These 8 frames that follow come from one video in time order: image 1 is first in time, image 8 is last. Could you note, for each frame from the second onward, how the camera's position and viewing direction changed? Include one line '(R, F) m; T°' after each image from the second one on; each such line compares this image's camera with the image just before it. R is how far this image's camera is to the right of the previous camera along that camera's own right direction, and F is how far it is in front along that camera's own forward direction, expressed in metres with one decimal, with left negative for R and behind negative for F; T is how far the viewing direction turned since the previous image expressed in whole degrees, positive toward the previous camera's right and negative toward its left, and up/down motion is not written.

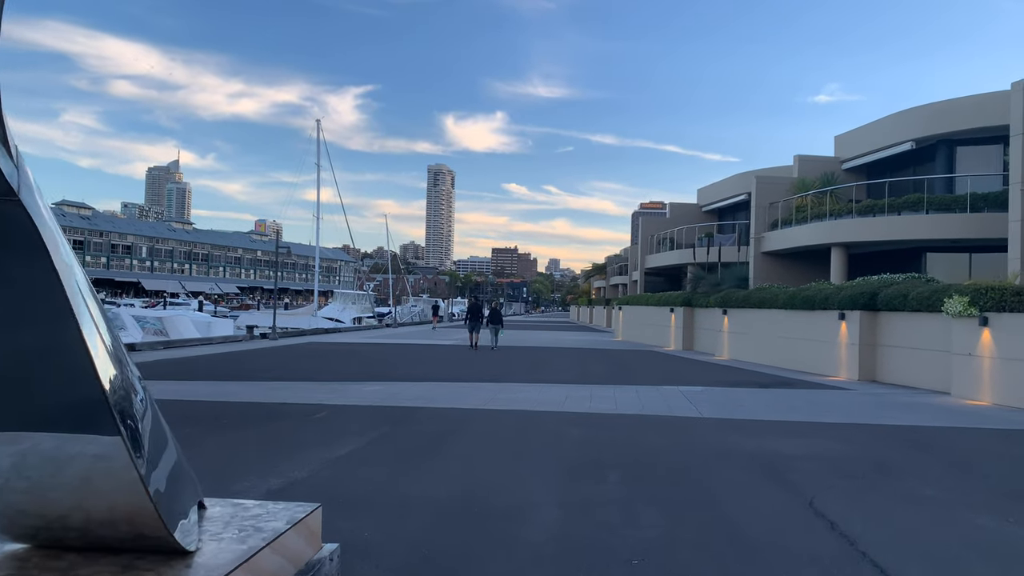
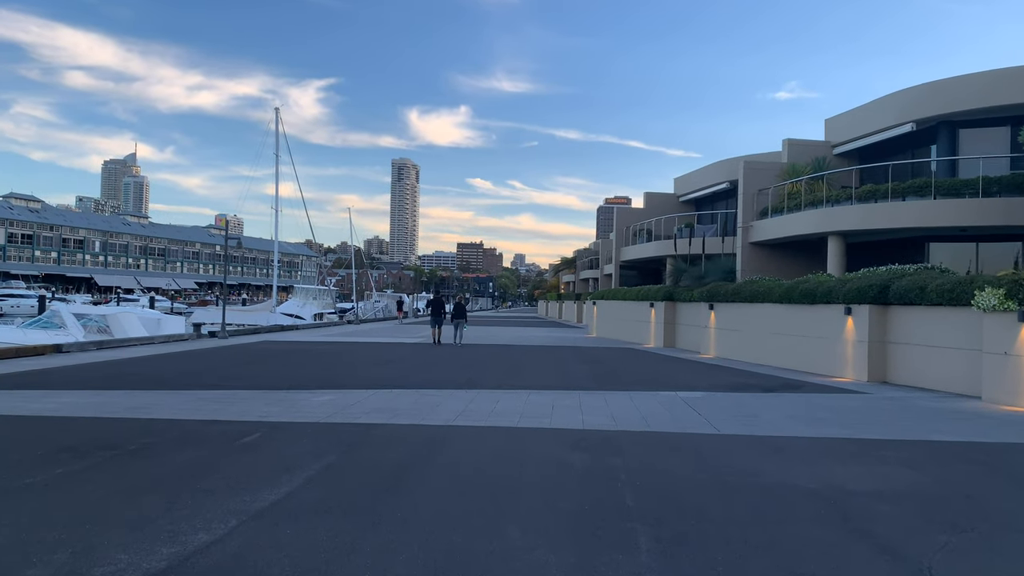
(-0.2, +2.1) m; +3°
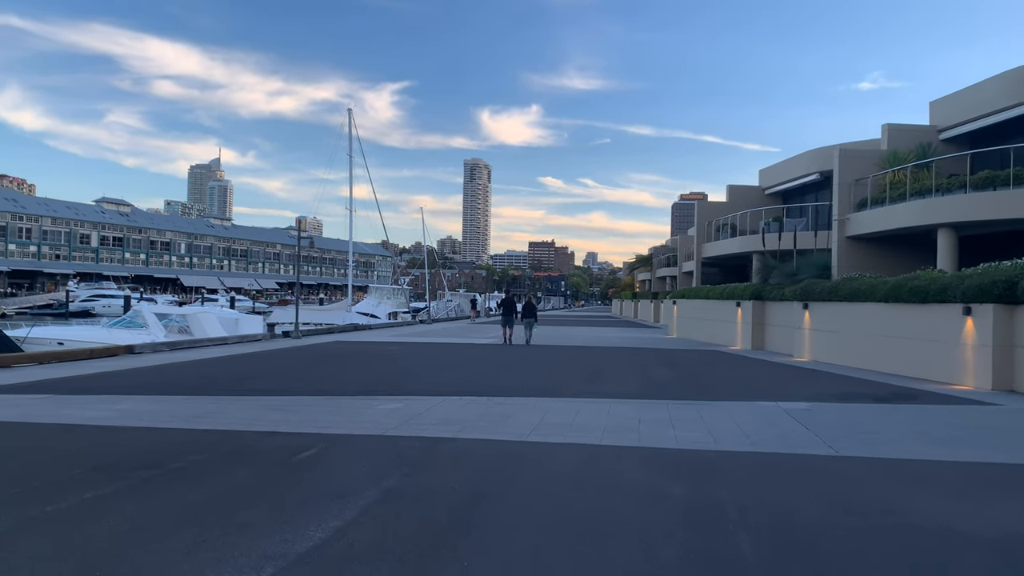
(-0.1, +1.1) m; -5°
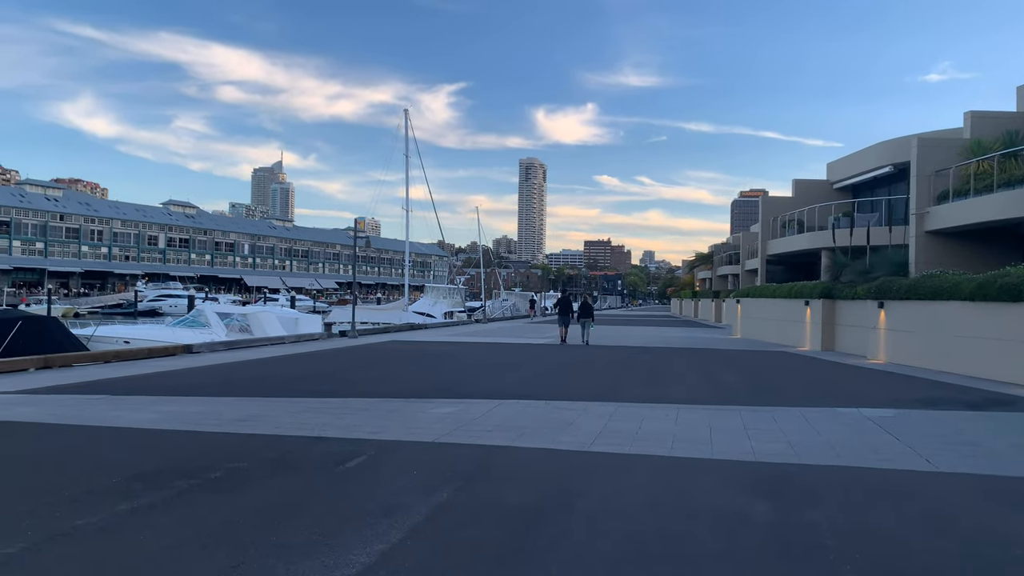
(-0.1, +0.6) m; -4°
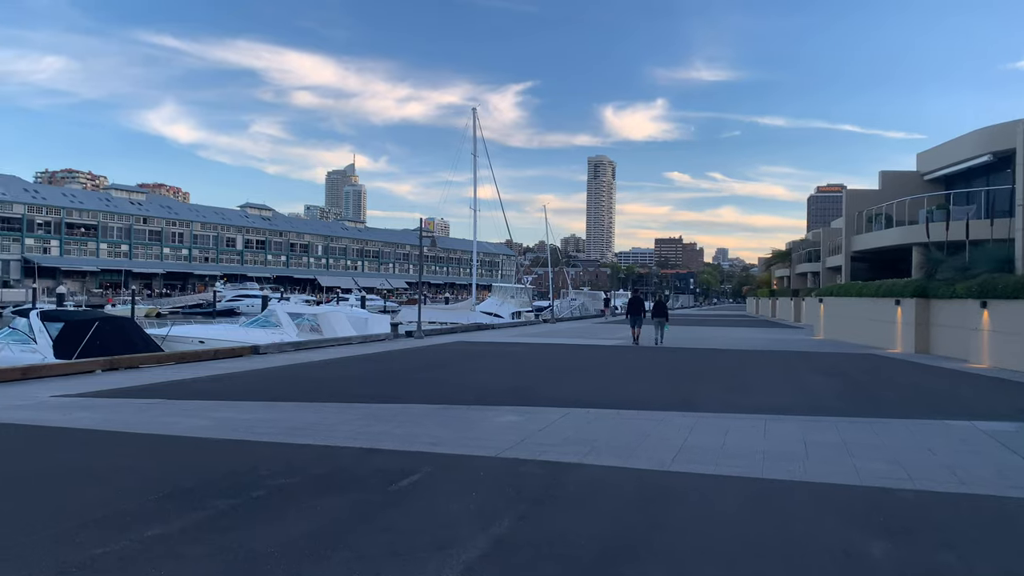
(0.0, +0.8) m; -5°
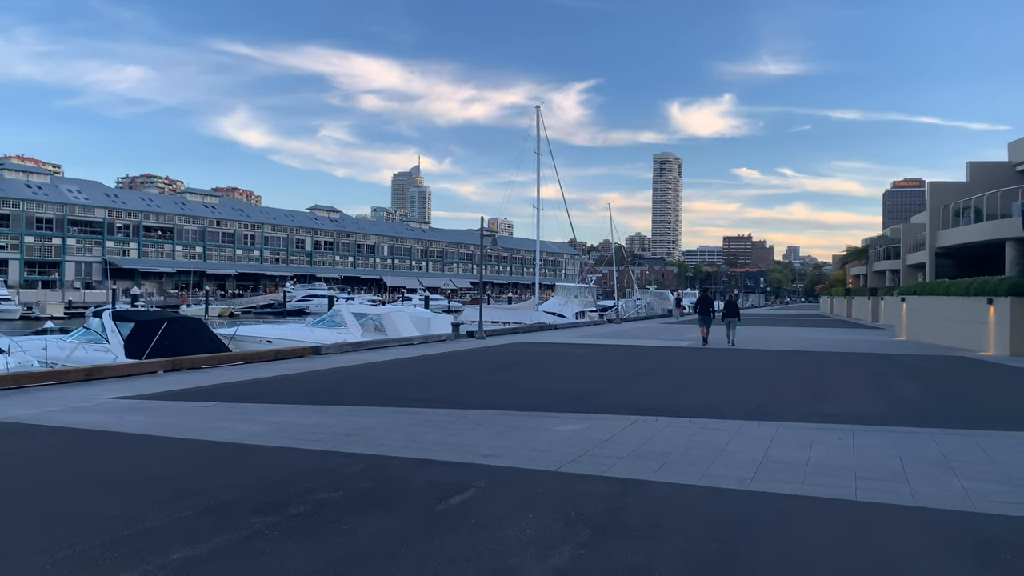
(0.0, +0.6) m; -5°
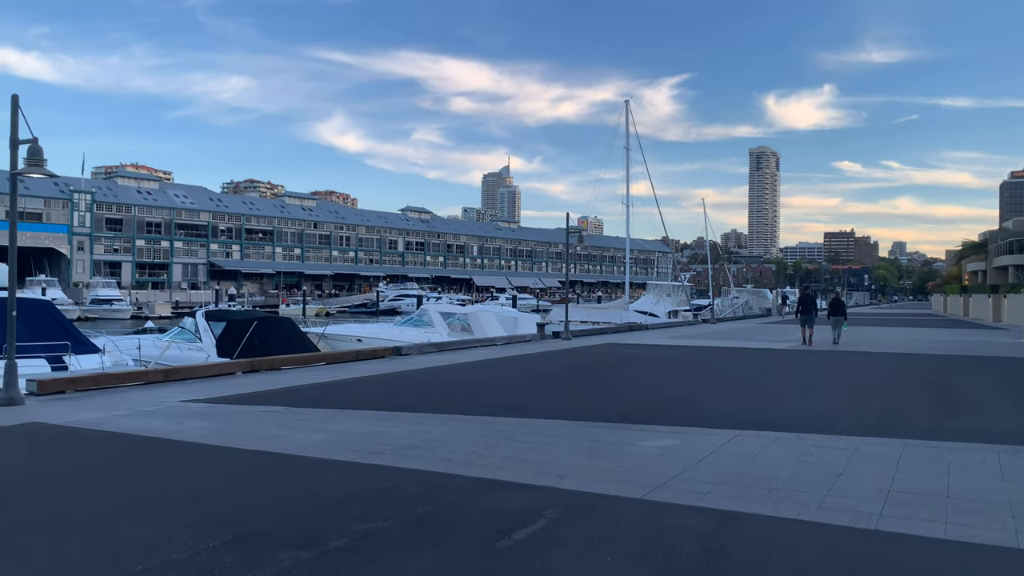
(+0.1, +0.9) m; -6°
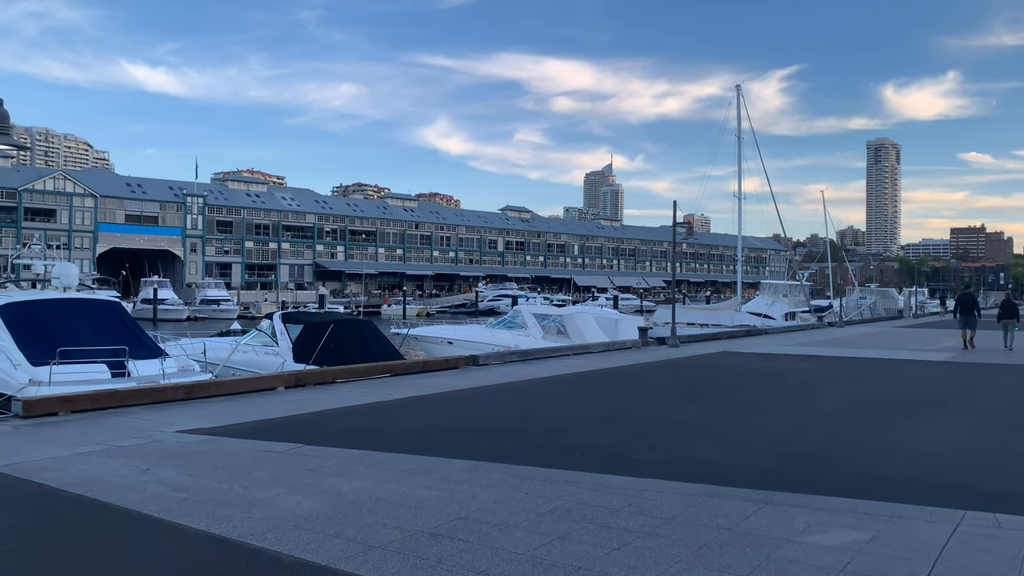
(+0.1, +3.1) m; -7°
